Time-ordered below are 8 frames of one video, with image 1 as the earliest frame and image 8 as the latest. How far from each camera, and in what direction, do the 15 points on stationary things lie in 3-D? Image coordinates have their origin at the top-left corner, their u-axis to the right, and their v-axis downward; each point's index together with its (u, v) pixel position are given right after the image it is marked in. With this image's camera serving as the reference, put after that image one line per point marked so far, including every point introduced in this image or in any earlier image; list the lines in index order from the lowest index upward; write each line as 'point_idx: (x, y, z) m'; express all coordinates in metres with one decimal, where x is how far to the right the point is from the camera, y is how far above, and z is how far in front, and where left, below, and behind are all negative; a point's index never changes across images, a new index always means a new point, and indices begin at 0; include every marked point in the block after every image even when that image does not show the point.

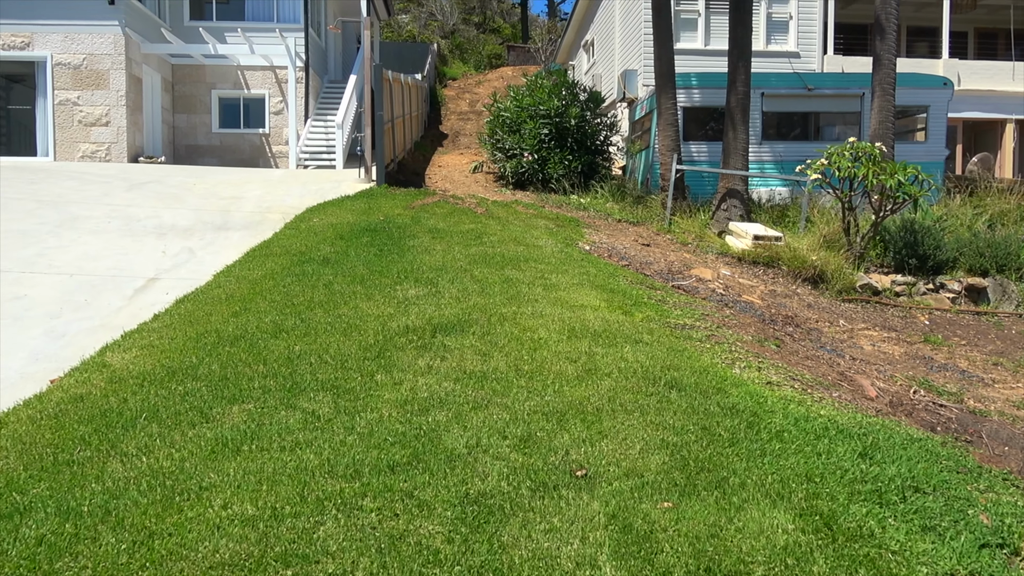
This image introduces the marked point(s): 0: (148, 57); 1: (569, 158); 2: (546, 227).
0: (-10.4, +6.6, +18.1) m
1: (+1.2, +2.8, +13.6) m
2: (+0.5, +1.0, +10.2) m
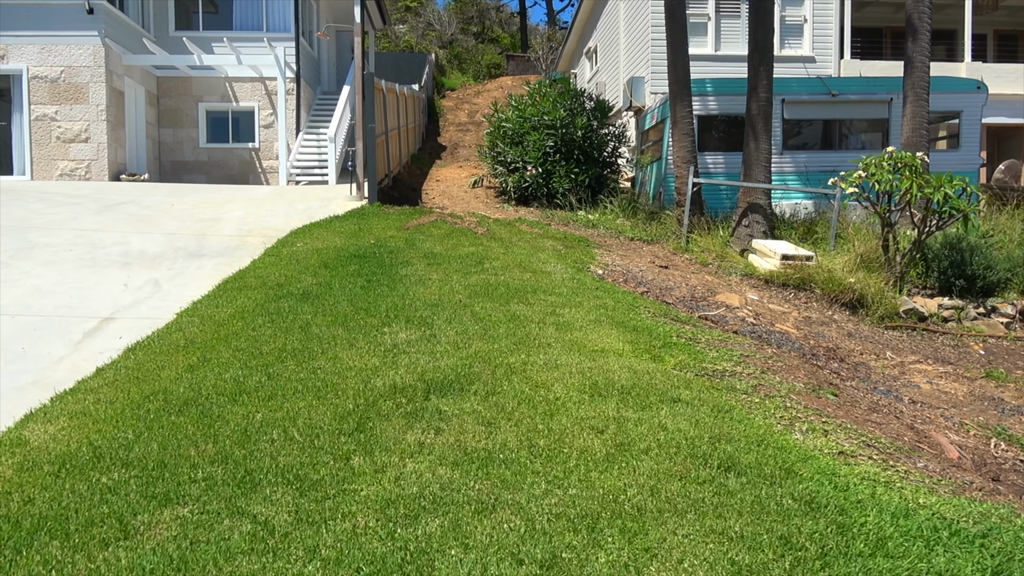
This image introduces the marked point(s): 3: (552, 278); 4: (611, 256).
0: (-10.4, +5.9, +17.3) m
1: (+1.3, +2.3, +12.8) m
2: (+0.6, +0.6, +9.3) m
3: (+0.5, +0.1, +7.5) m
4: (+1.4, +0.5, +9.5) m
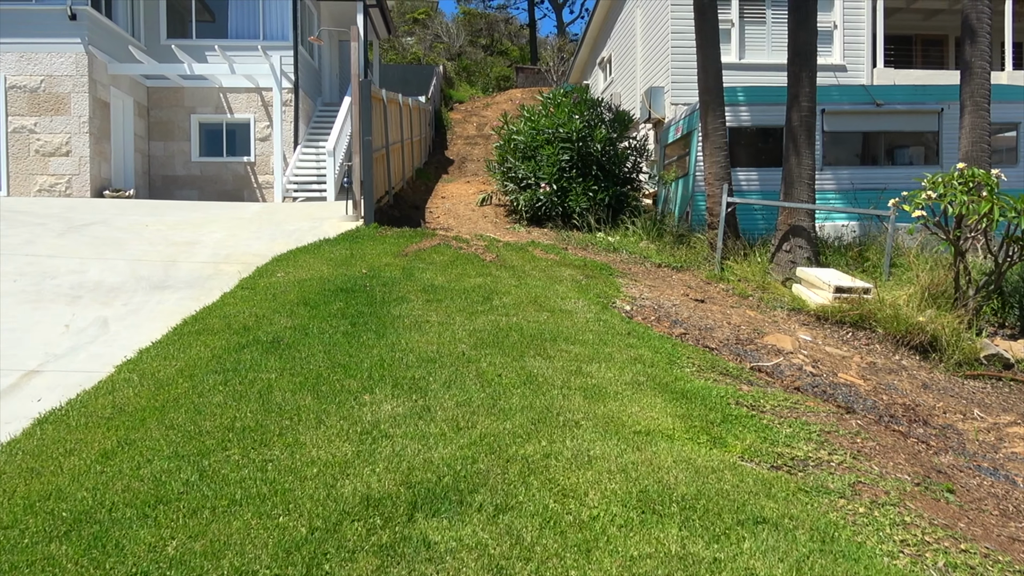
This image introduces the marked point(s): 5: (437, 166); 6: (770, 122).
0: (-10.1, +5.3, +16.3) m
1: (+1.5, +1.8, +11.6) m
2: (+0.8, +0.1, +8.1) m
3: (+0.6, -0.3, +6.3) m
4: (+1.6, 0.0, +8.3) m
5: (-2.3, +3.8, +20.0) m
6: (+4.6, +2.9, +11.2) m
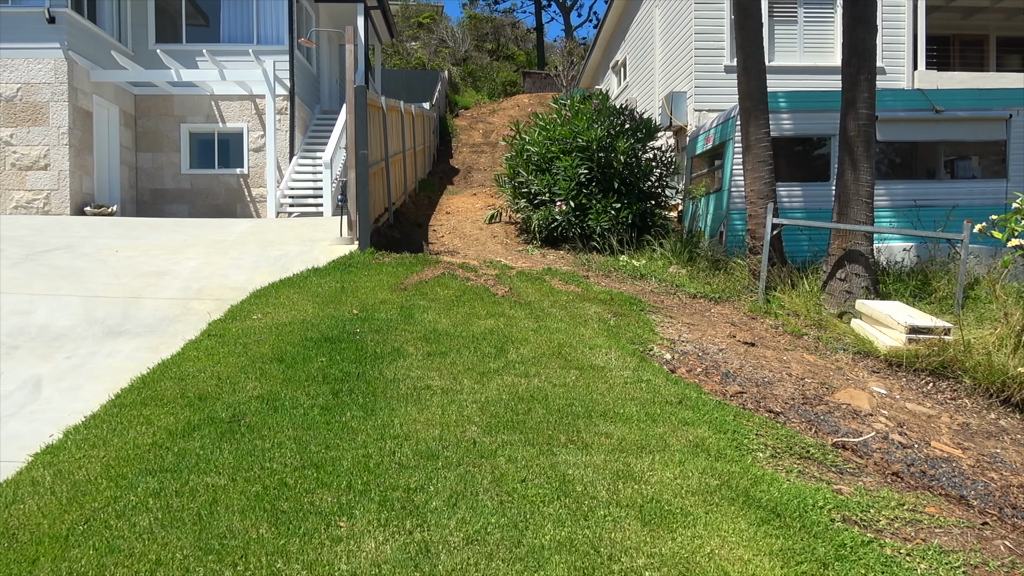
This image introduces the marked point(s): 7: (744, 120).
0: (-9.9, +4.8, +15.3) m
1: (+1.7, +1.3, +10.4) m
2: (+0.9, -0.3, +6.9) m
3: (+0.8, -0.7, +5.1) m
4: (+1.8, -0.4, +7.1) m
5: (-2.1, +3.3, +18.8) m
6: (+4.8, +2.5, +10.0) m
7: (+3.2, +2.3, +8.8) m
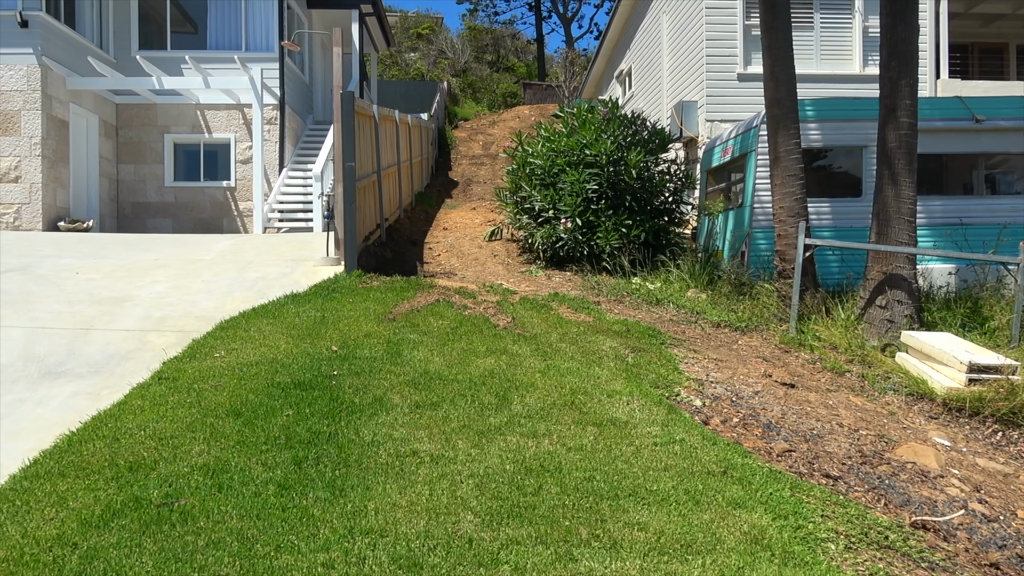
0: (-9.8, +4.4, +14.5) m
1: (+1.7, +0.9, +9.6) m
2: (+1.0, -0.6, +6.0) m
3: (+0.8, -1.0, +4.2) m
4: (+1.8, -0.8, +6.2) m
5: (-2.0, +2.8, +18.0) m
6: (+4.8, +2.1, +9.2) m
7: (+3.2, +2.0, +7.9) m
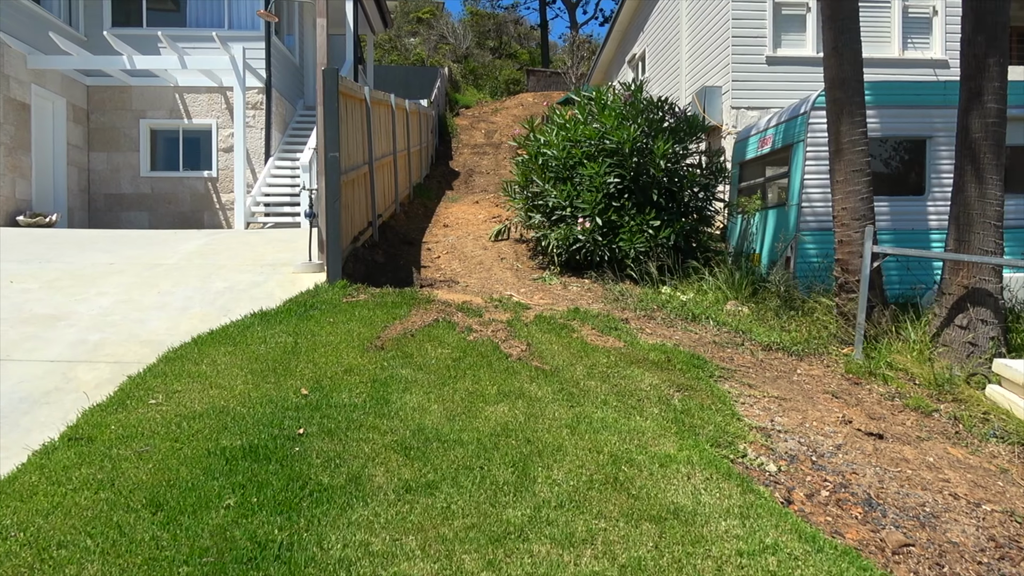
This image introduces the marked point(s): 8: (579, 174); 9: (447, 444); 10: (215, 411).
0: (-9.7, +4.4, +13.1) m
1: (+1.9, +0.8, +8.3) m
2: (+1.1, -0.8, +4.8) m
3: (+0.9, -1.2, +3.0) m
4: (+1.9, -0.9, +5.0) m
5: (-1.9, +2.8, +16.7) m
6: (+4.9, +2.0, +7.9) m
7: (+3.4, +1.8, +6.7) m
8: (+0.9, +1.5, +8.5) m
9: (-0.4, -0.9, +3.8) m
10: (-1.9, -0.8, +4.2) m
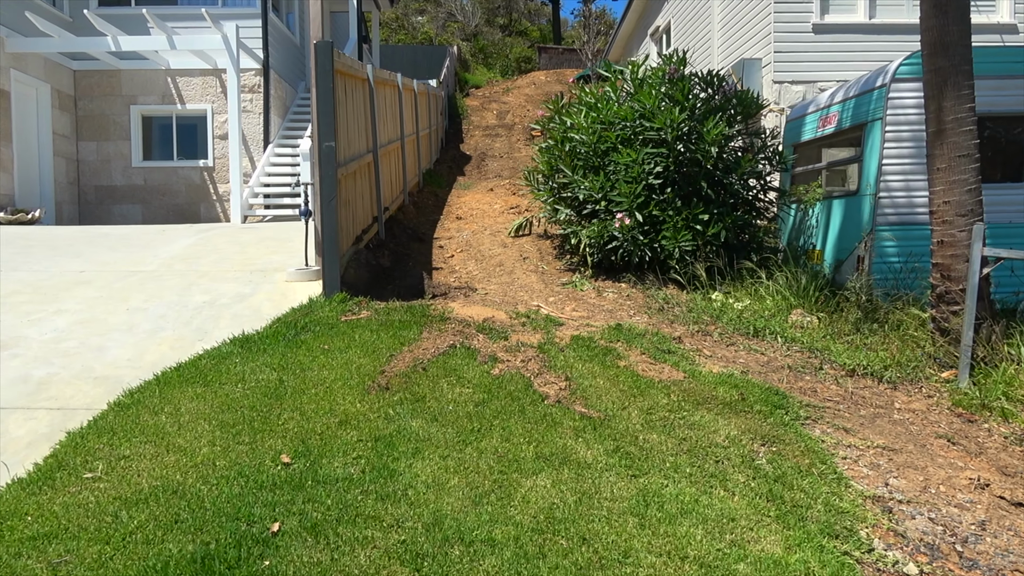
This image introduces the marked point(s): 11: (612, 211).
0: (-9.4, +4.4, +12.1) m
1: (+2.1, +0.8, +7.2) m
2: (+1.3, -1.0, +3.7) m
3: (+1.2, -1.4, +1.9) m
4: (+2.2, -1.1, +3.9) m
5: (-1.5, +3.0, +15.6) m
6: (+5.2, +1.9, +6.7) m
7: (+3.6, +1.7, +5.5) m
8: (+1.2, +1.5, +7.4) m
9: (-0.2, -1.1, +2.8) m
10: (-1.7, -1.0, +3.2) m
11: (+1.2, +0.9, +7.3) m
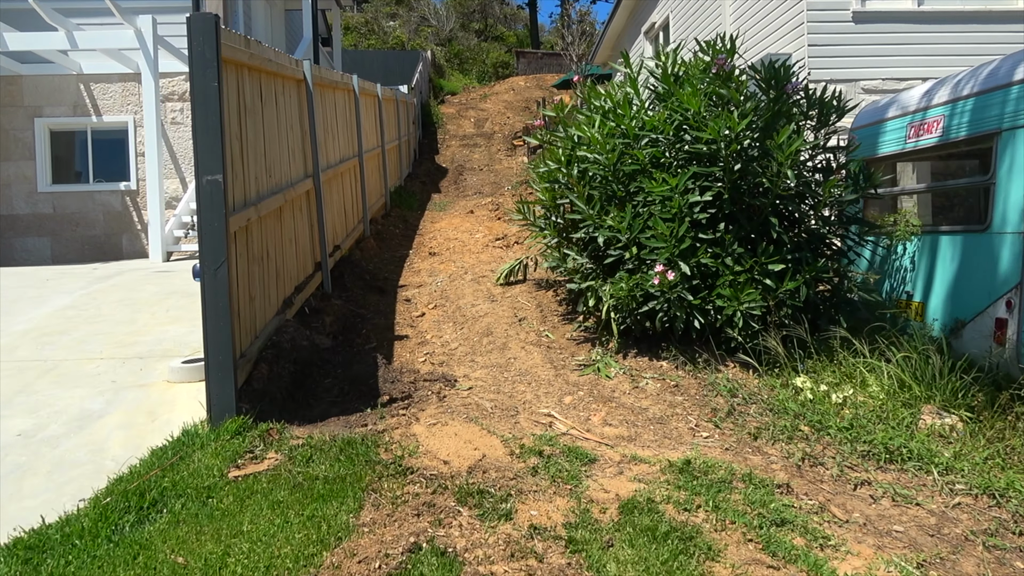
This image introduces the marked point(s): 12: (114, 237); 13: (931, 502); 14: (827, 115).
0: (-9.7, +3.4, +9.7) m
1: (+2.1, +0.1, +5.1) m
2: (+1.4, -1.6, +1.6) m
3: (+1.3, -2.0, -0.2) m
4: (+2.3, -1.7, +1.8) m
5: (-1.9, +2.2, +13.4) m
6: (+5.1, +1.4, +4.7) m
7: (+3.6, +1.1, +3.4) m
8: (+1.1, +0.8, +5.2) m
9: (0.0, -1.8, +0.6) m
10: (-1.6, -1.7, +0.9) m
11: (+1.1, +0.2, +5.2) m
12: (-7.2, +0.9, +11.3) m
13: (+2.3, -1.2, +3.5) m
14: (+2.7, +1.6, +5.6) m
